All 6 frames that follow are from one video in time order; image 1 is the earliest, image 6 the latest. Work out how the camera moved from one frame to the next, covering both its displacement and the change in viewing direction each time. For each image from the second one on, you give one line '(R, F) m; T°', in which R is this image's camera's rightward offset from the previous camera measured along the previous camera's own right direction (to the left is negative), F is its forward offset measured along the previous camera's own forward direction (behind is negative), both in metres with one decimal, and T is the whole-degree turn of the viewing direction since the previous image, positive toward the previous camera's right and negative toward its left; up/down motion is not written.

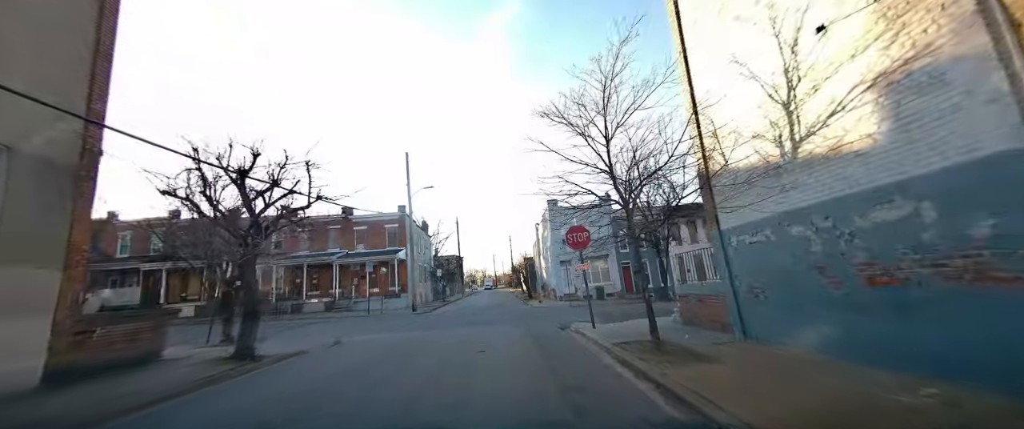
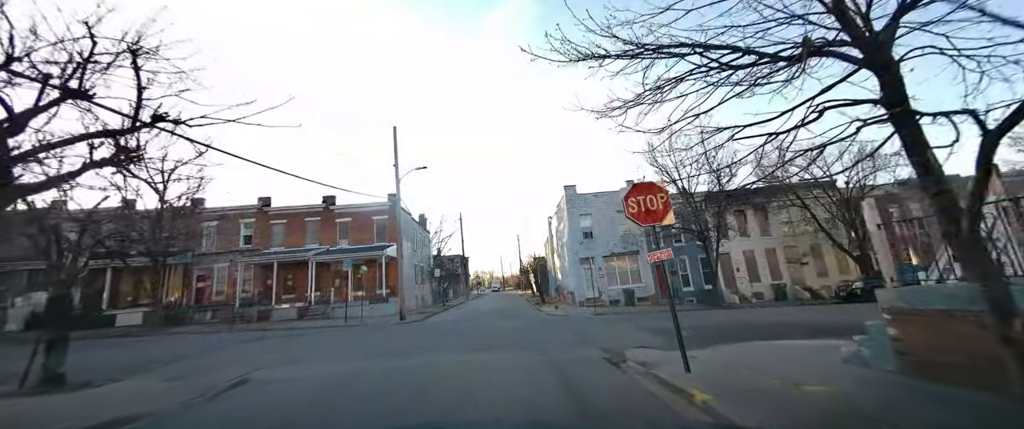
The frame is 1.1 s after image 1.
(-0.1, +4.5) m; -1°
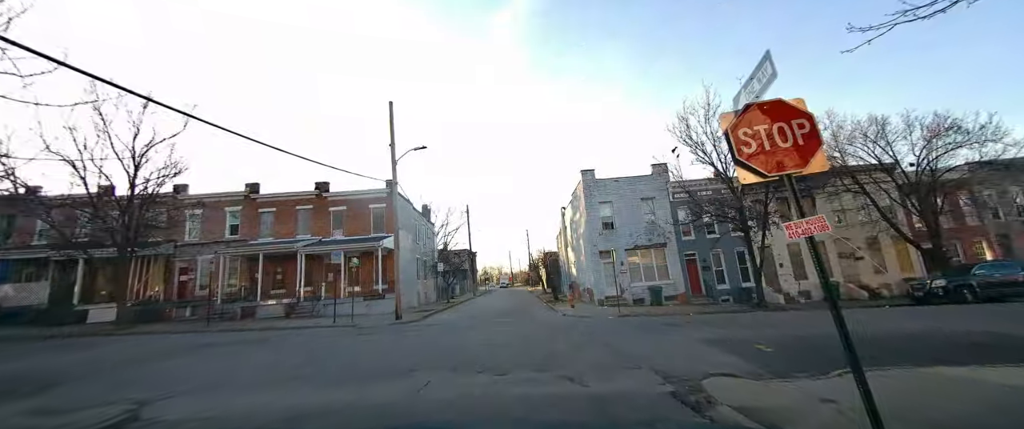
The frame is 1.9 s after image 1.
(-0.1, +2.4) m; -1°
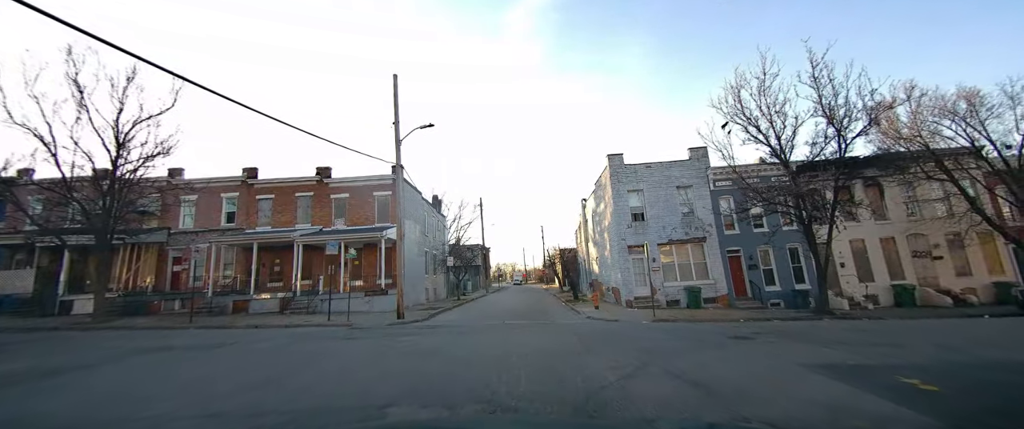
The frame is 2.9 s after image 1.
(-0.2, +2.1) m; -2°
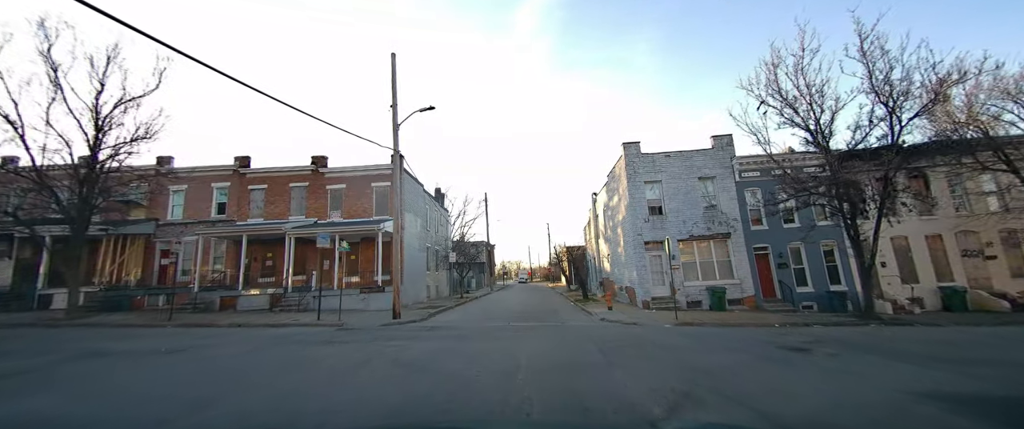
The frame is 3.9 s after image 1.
(-0.1, +1.3) m; -1°
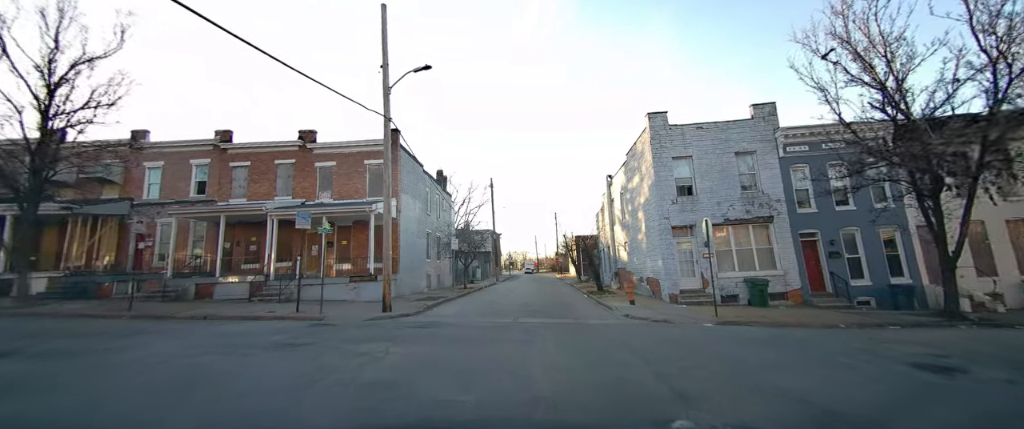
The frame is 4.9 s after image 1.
(-0.1, +2.0) m; -1°
